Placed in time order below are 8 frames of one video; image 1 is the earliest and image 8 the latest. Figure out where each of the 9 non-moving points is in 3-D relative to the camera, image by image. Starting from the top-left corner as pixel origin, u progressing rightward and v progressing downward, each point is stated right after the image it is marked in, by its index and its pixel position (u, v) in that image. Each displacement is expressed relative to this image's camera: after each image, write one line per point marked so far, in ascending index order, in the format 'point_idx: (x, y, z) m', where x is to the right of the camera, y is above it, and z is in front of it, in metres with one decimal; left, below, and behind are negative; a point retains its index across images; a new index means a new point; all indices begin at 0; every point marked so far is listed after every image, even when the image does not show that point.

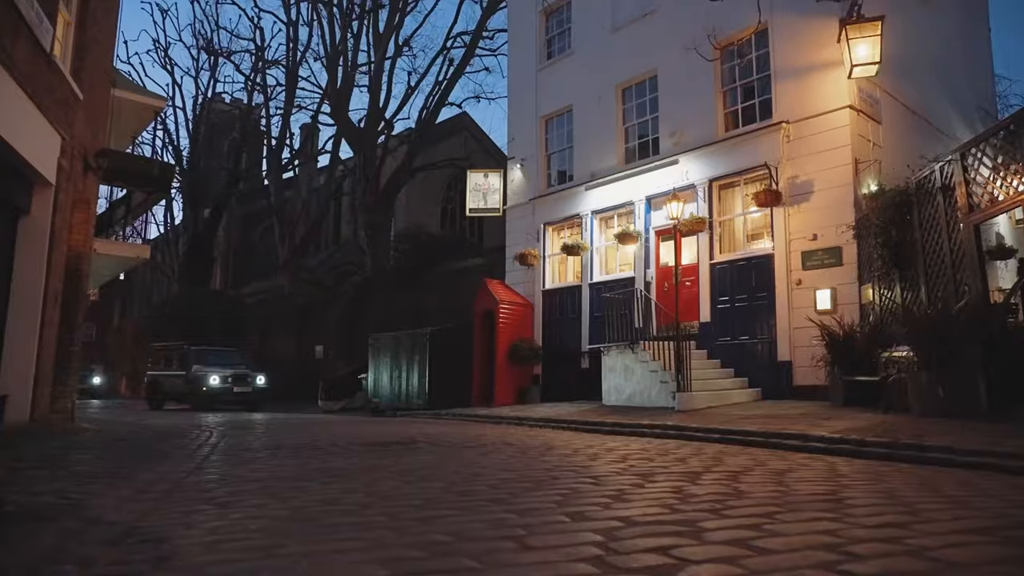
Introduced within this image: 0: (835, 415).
0: (+4.8, -1.9, +11.3) m
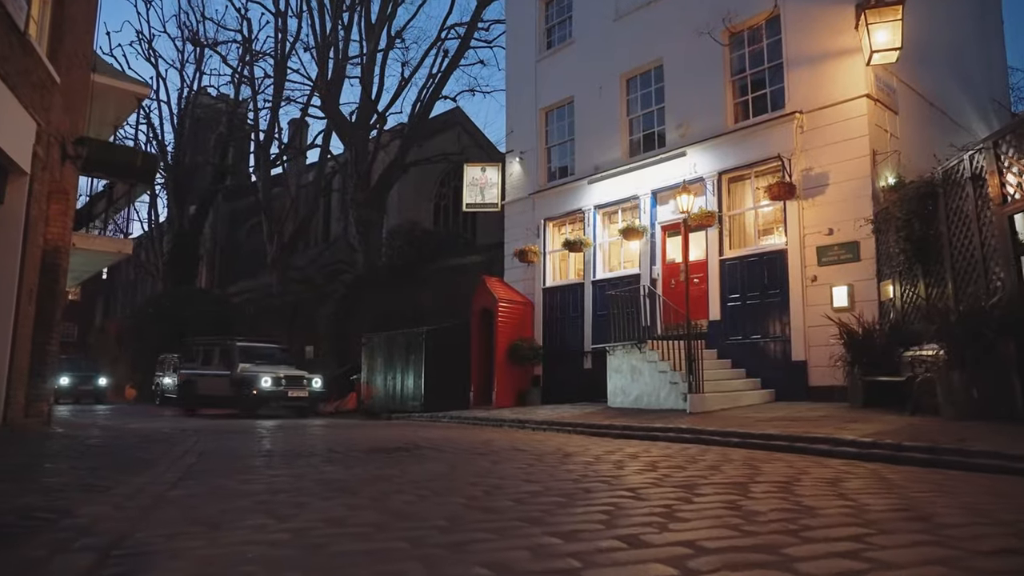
0: (+4.9, -1.8, +10.7) m
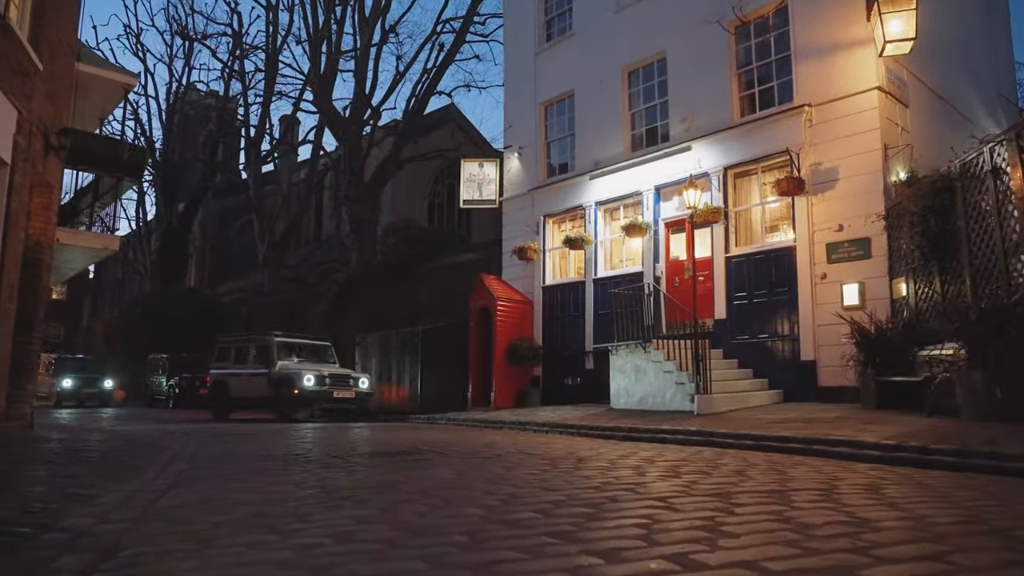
0: (+4.9, -1.8, +10.3) m
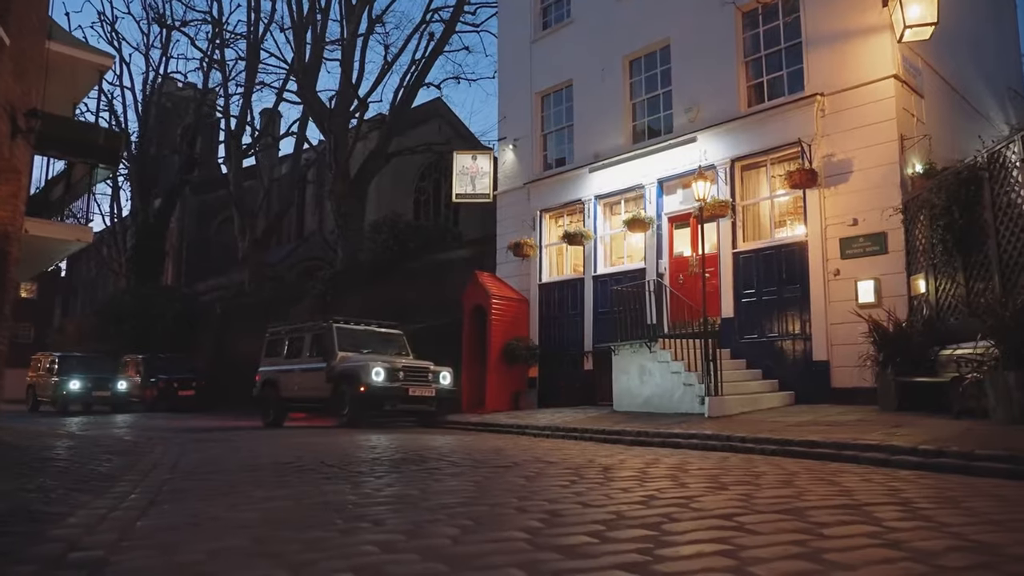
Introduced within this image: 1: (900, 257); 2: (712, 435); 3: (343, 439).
0: (+5.0, -1.7, +9.8) m
1: (+6.1, +0.5, +12.1) m
2: (+2.6, -2.0, +10.3) m
3: (-2.1, -1.9, +9.6) m
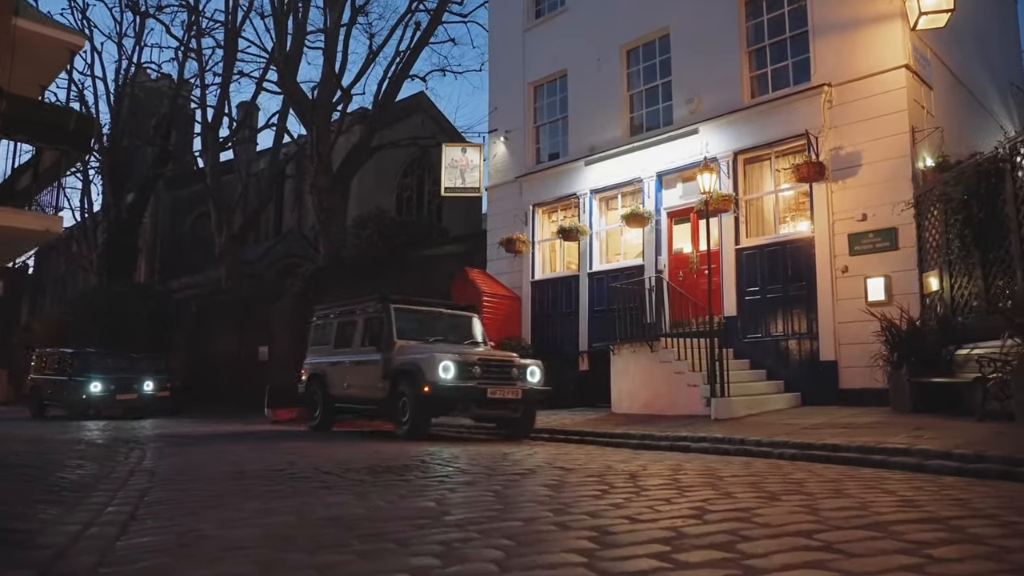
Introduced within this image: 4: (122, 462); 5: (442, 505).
0: (+5.1, -1.6, +9.3) m
1: (+6.1, +0.5, +11.7) m
2: (+2.7, -1.9, +9.7) m
3: (-2.0, -1.8, +8.9) m
4: (-3.8, -1.7, +7.4) m
5: (-0.4, -1.3, +4.7) m
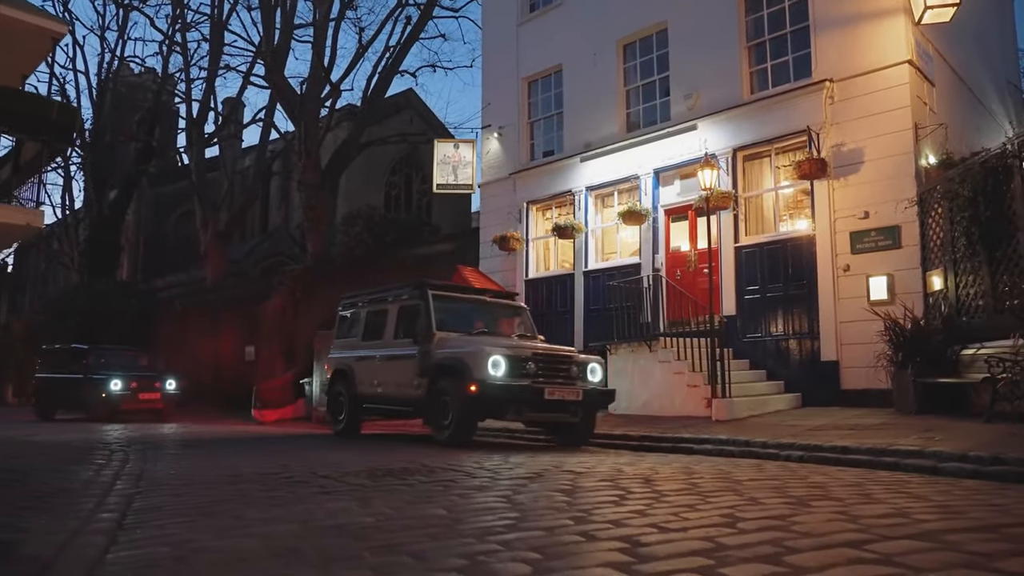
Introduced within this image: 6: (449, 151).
0: (+5.1, -1.6, +9.1) m
1: (+6.0, +0.5, +11.5) m
2: (+2.7, -1.9, +9.5) m
3: (-2.0, -1.8, +8.6) m
4: (-3.8, -1.6, +7.1) m
5: (-0.3, -1.3, +4.4) m
6: (-1.4, +3.0, +16.9) m
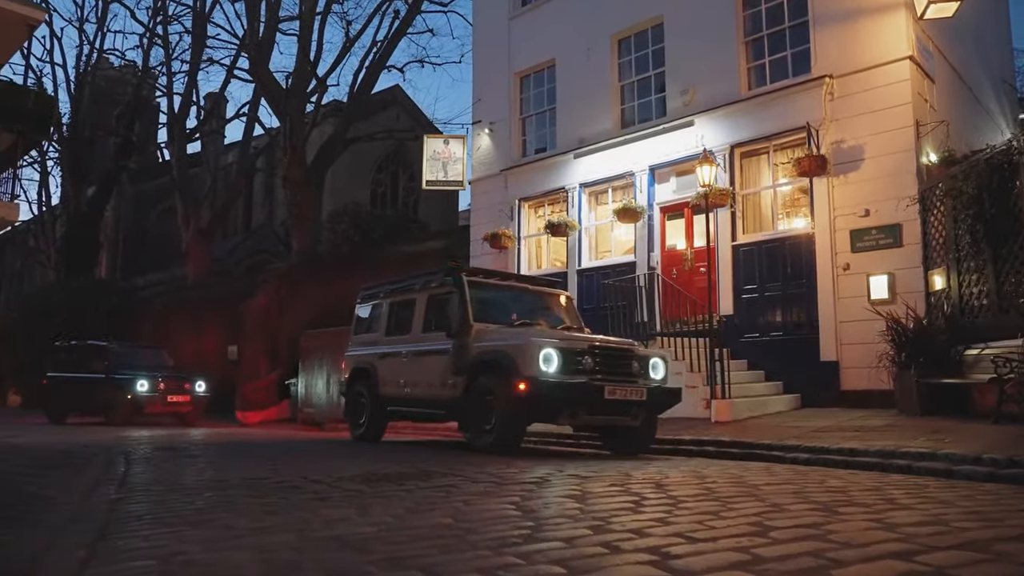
0: (+5.0, -1.6, +8.9) m
1: (+5.9, +0.6, +11.3) m
2: (+2.6, -1.8, +9.2) m
3: (-2.0, -1.7, +8.2) m
4: (-3.7, -1.6, +6.7) m
5: (-0.3, -1.2, +4.1) m
6: (-1.6, +3.1, +16.6) m
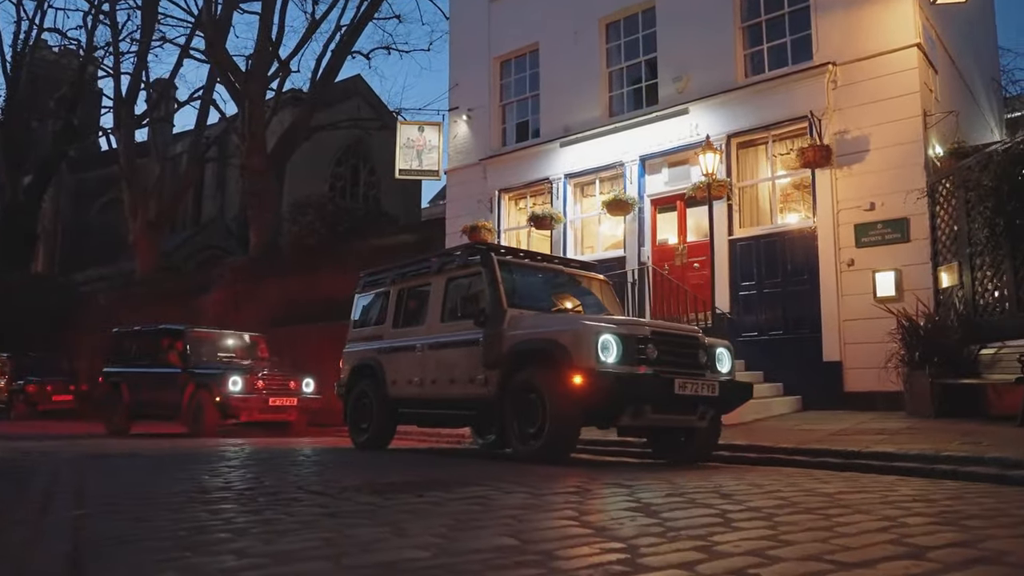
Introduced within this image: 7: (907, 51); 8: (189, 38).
0: (+5.0, -1.5, +8.3) m
1: (+5.8, +0.6, +10.8) m
2: (+2.6, -1.7, +8.5) m
3: (-2.0, -1.6, +7.2) m
4: (-3.6, -1.4, +5.5) m
5: (+0.1, -1.1, +3.2) m
6: (-2.0, +3.1, +15.6) m
7: (+5.8, +3.5, +11.2) m
8: (-8.2, +6.3, +19.5) m
